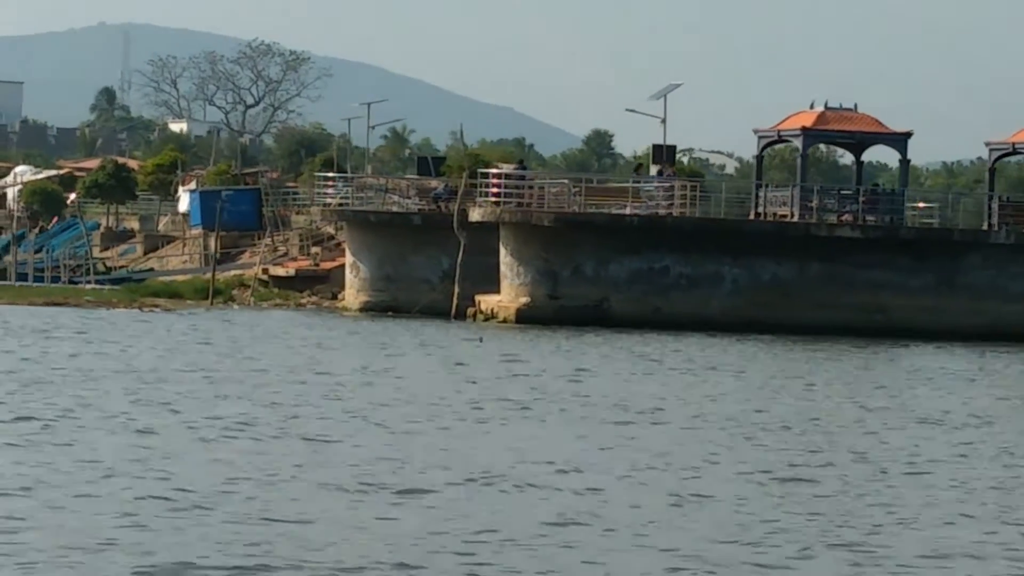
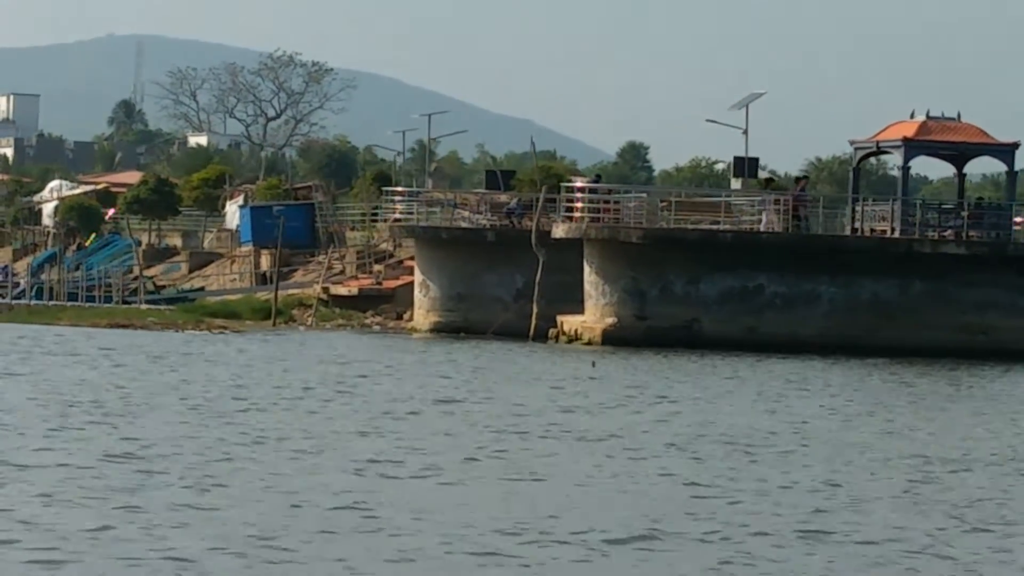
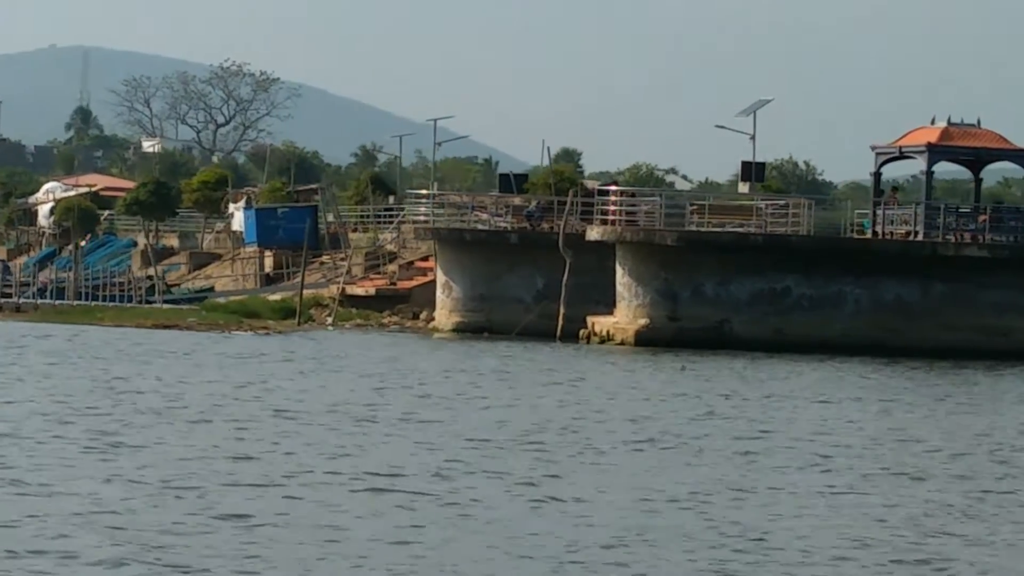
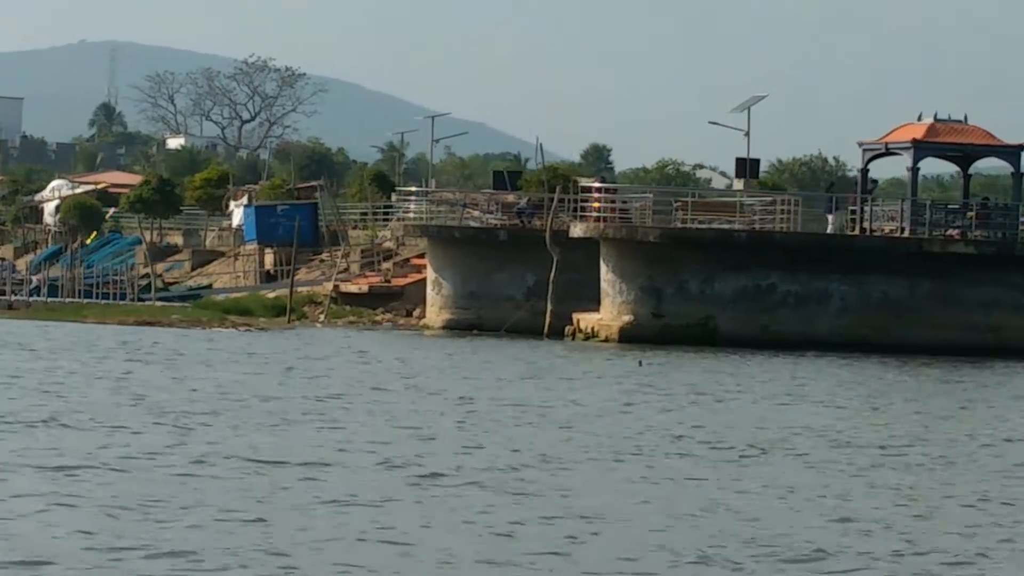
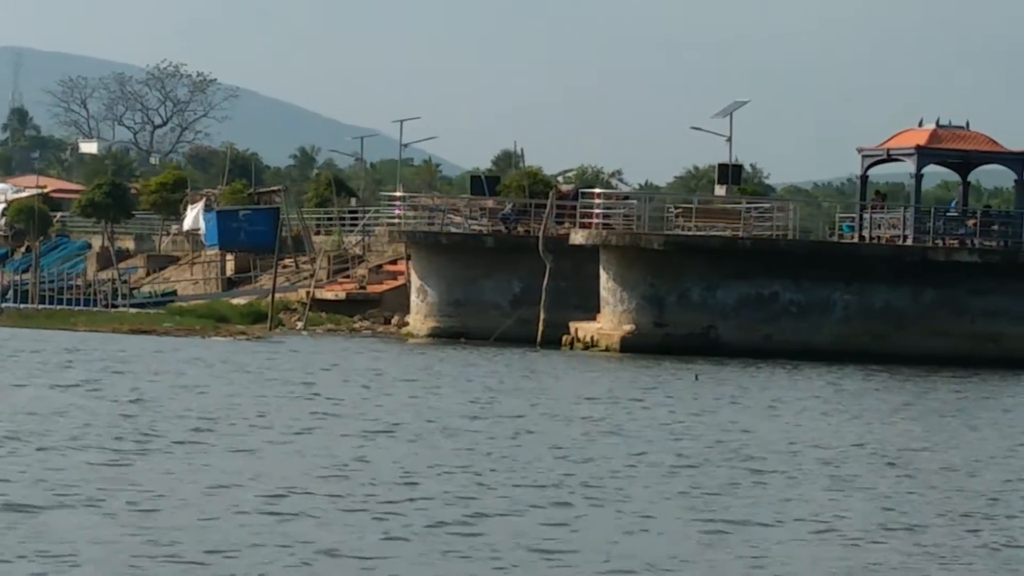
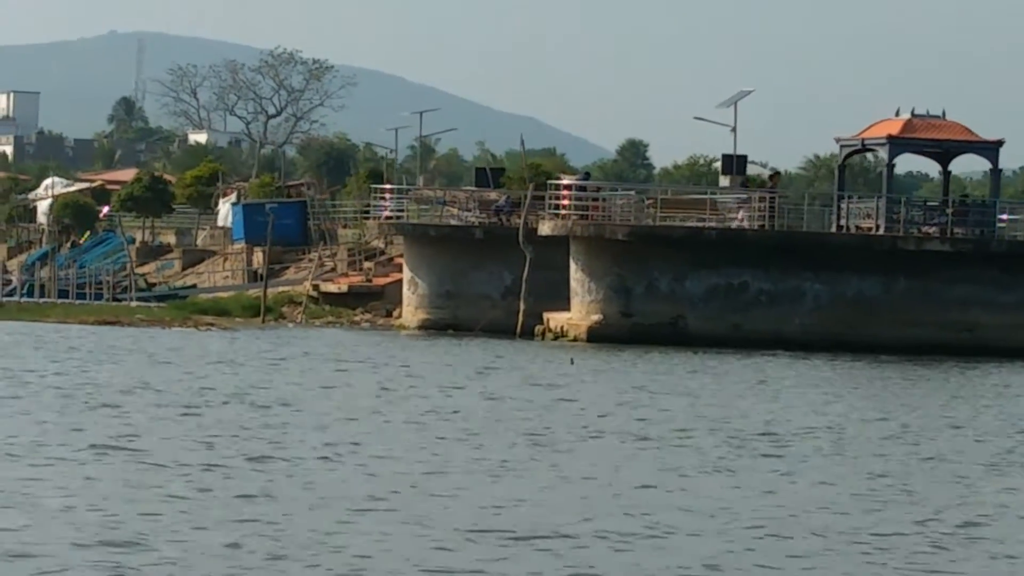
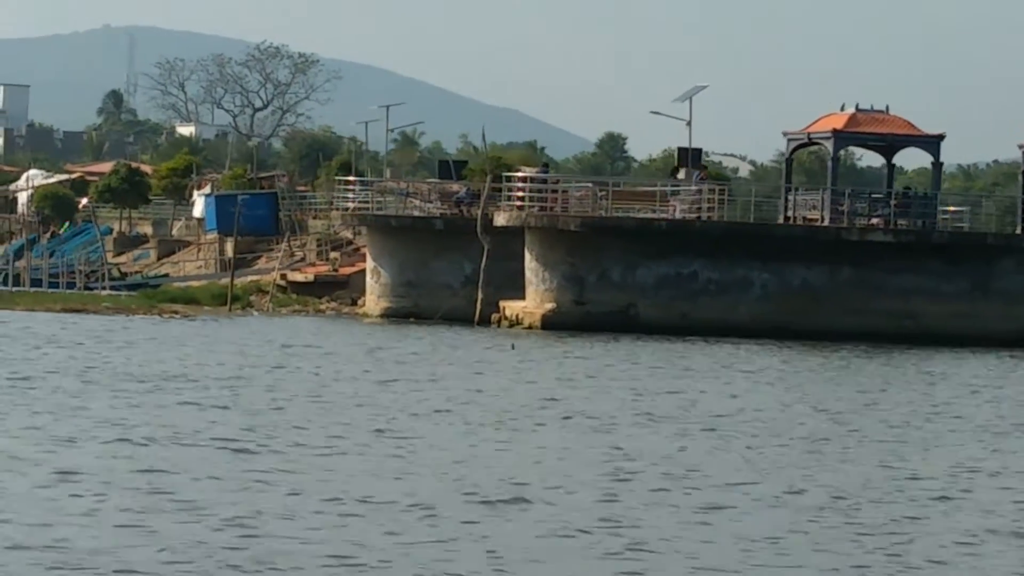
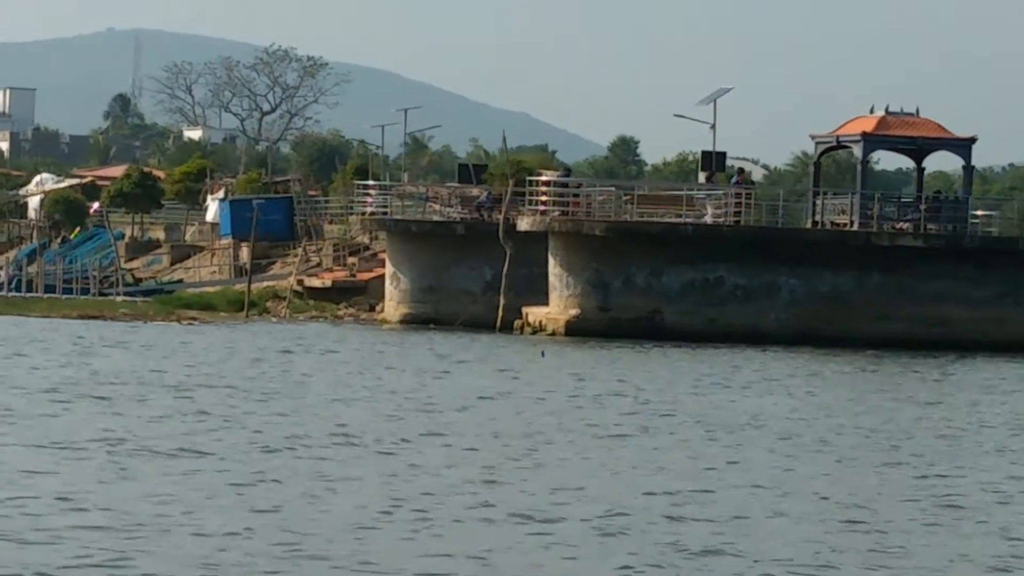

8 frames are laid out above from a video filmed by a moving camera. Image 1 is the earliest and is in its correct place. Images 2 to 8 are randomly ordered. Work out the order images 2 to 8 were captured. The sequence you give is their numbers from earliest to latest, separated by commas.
7, 8, 6, 2, 4, 3, 5
